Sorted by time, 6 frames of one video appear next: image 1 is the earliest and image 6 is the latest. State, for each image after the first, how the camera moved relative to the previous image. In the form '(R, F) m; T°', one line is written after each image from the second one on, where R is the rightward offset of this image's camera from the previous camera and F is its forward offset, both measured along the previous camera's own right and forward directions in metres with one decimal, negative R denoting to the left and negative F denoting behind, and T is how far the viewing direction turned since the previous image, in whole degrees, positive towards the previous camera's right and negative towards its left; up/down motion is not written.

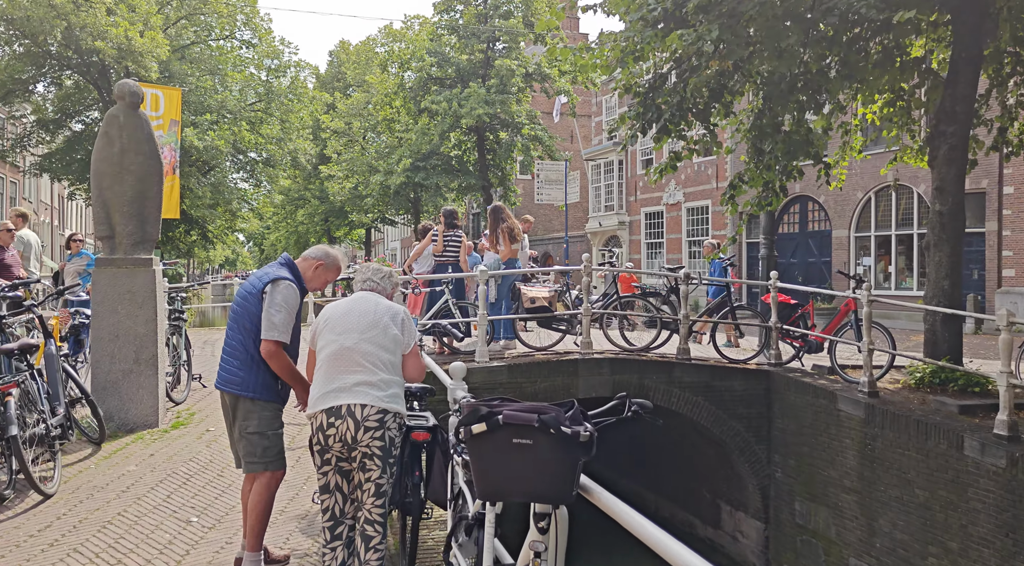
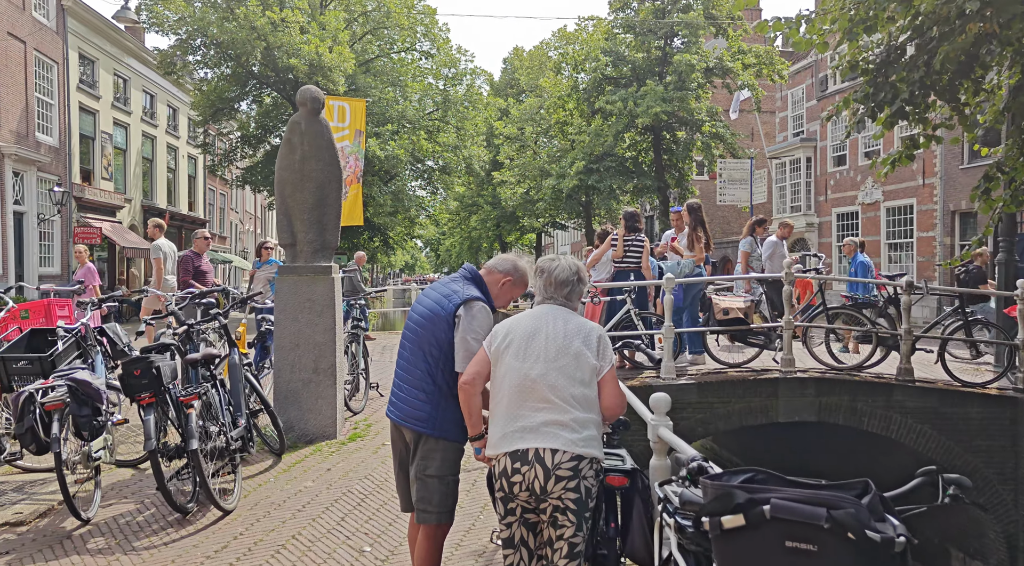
(-0.1, +0.3) m; -10°
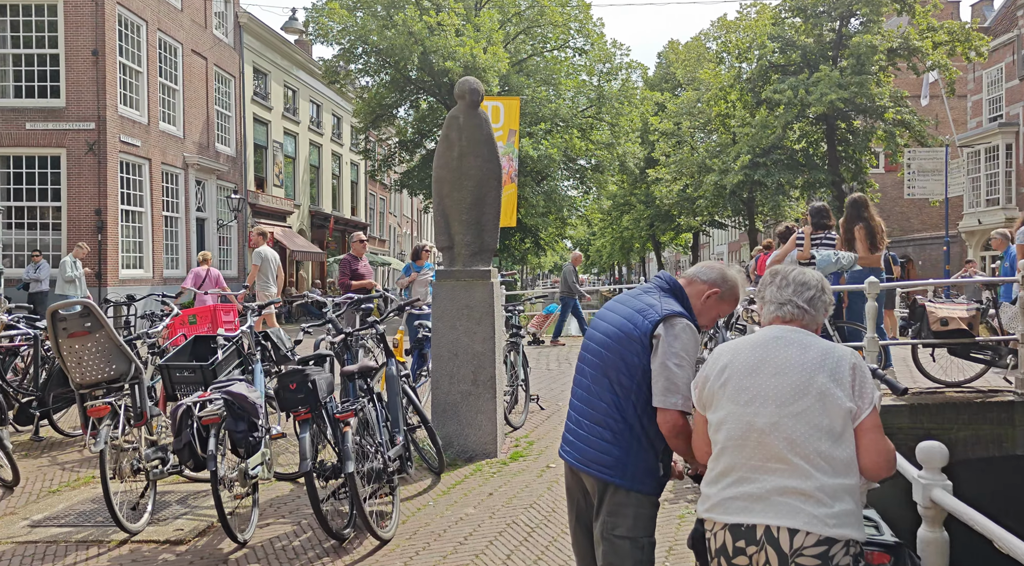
(-0.1, +0.4) m; -9°
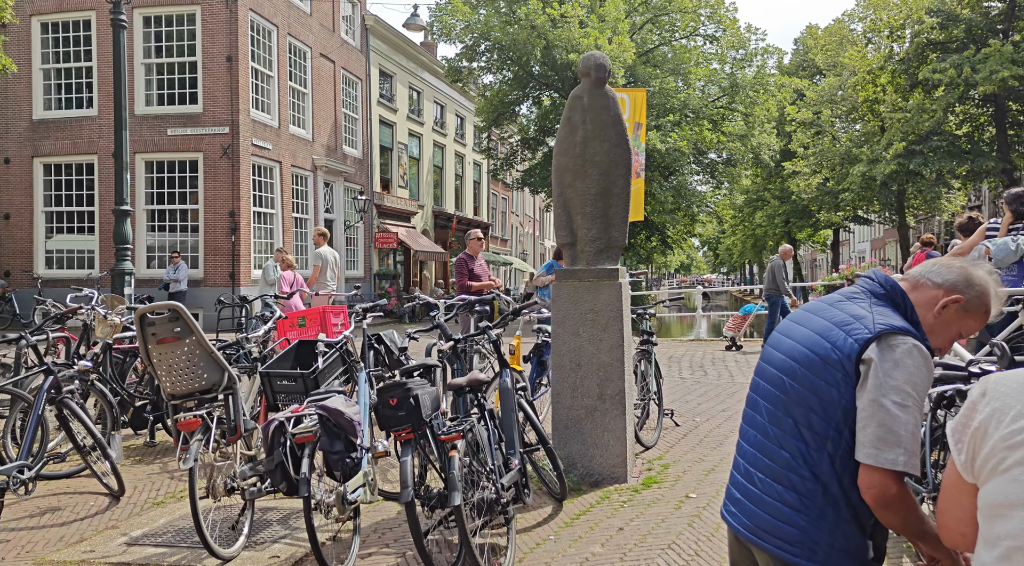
(0.0, +0.5) m; -7°
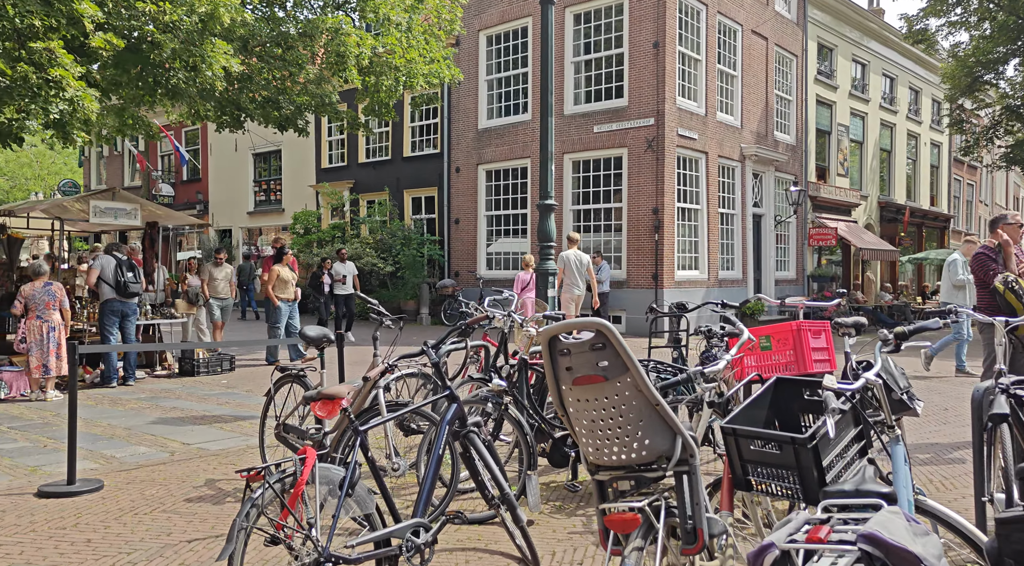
(-0.6, +1.6) m; -24°
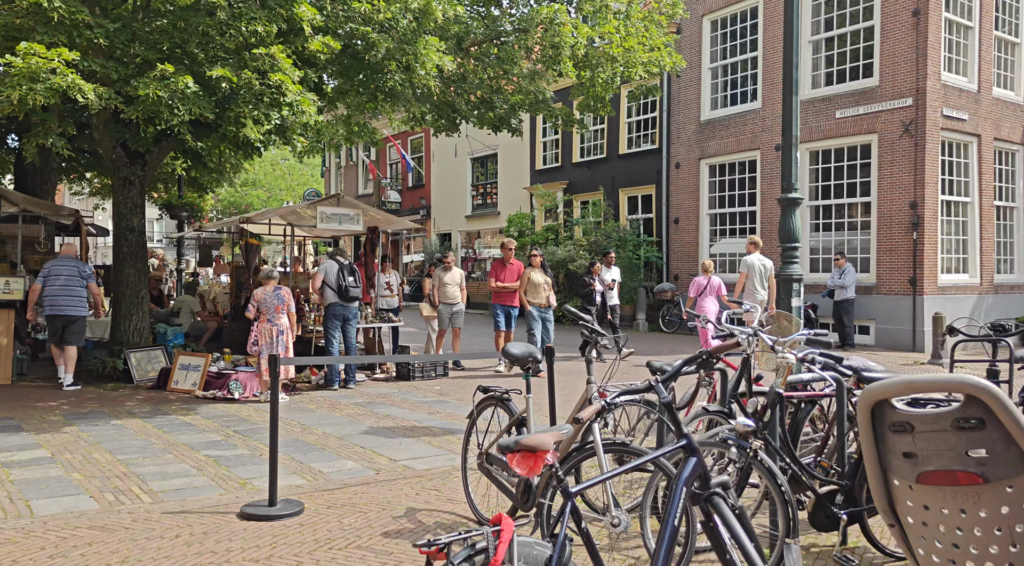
(-0.2, +1.0) m; -13°
